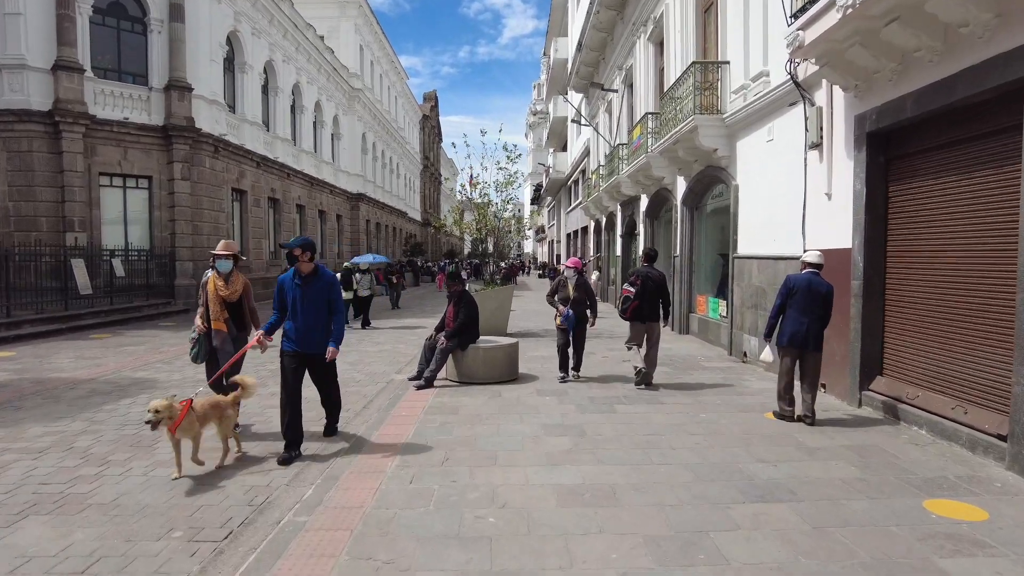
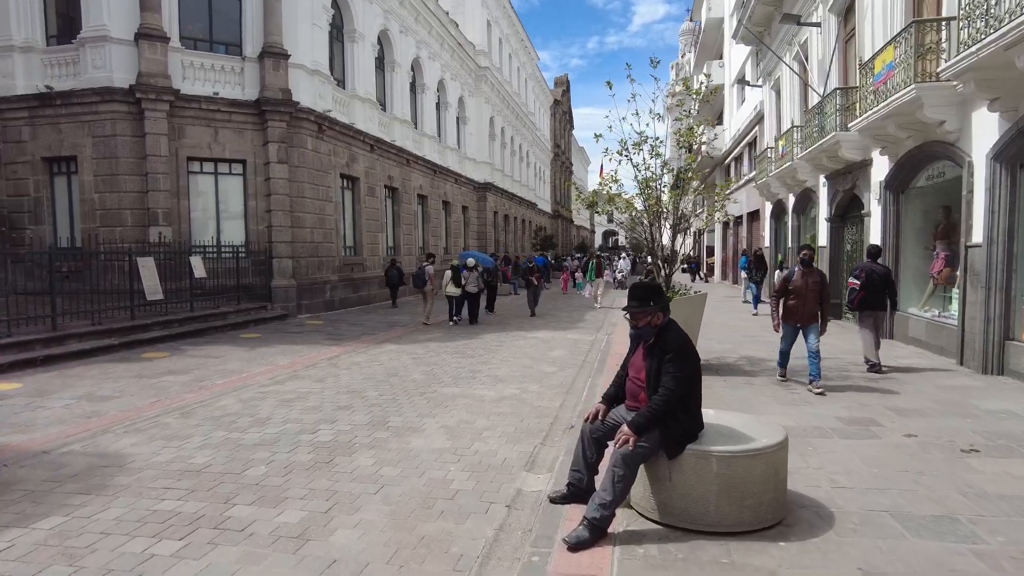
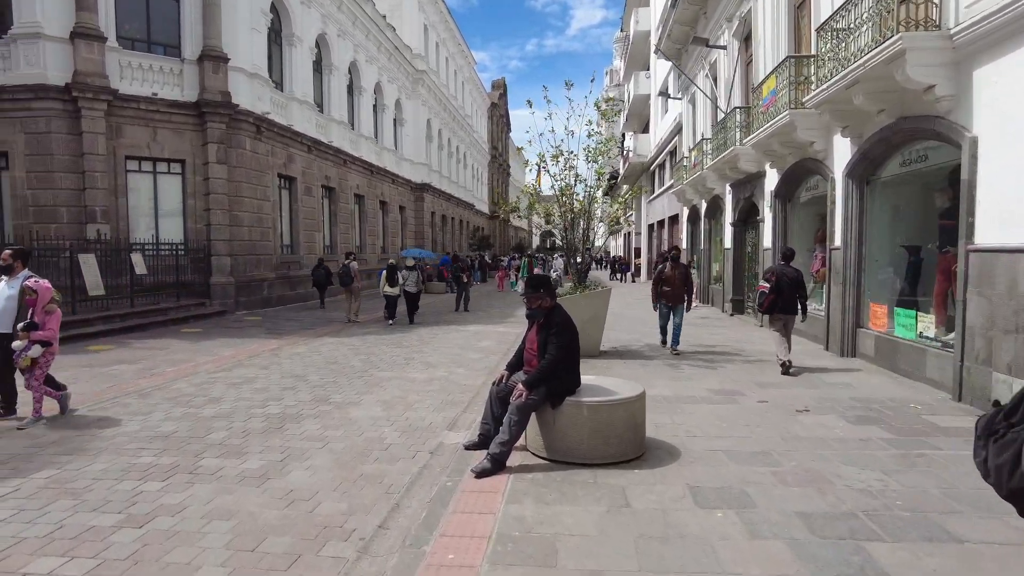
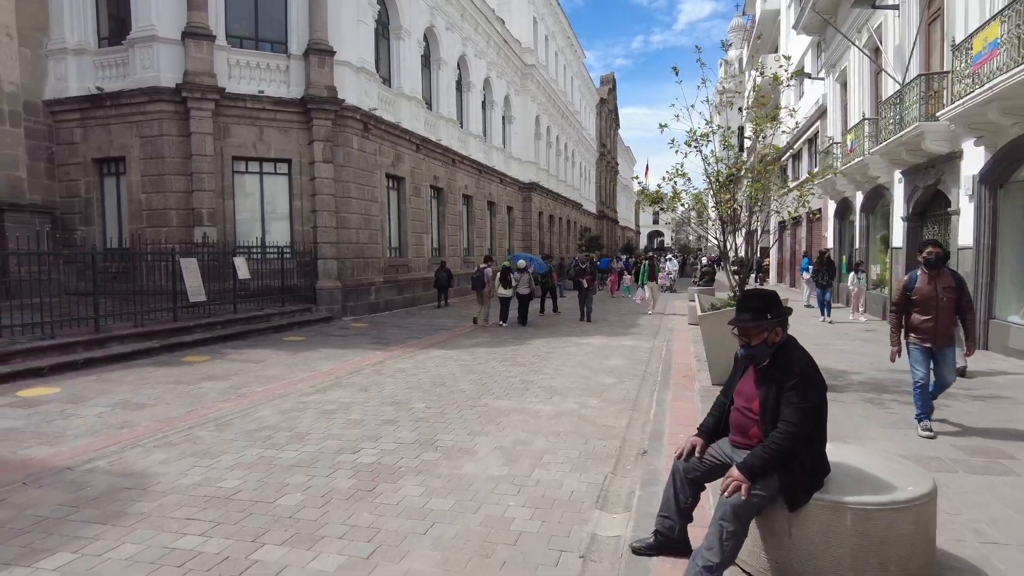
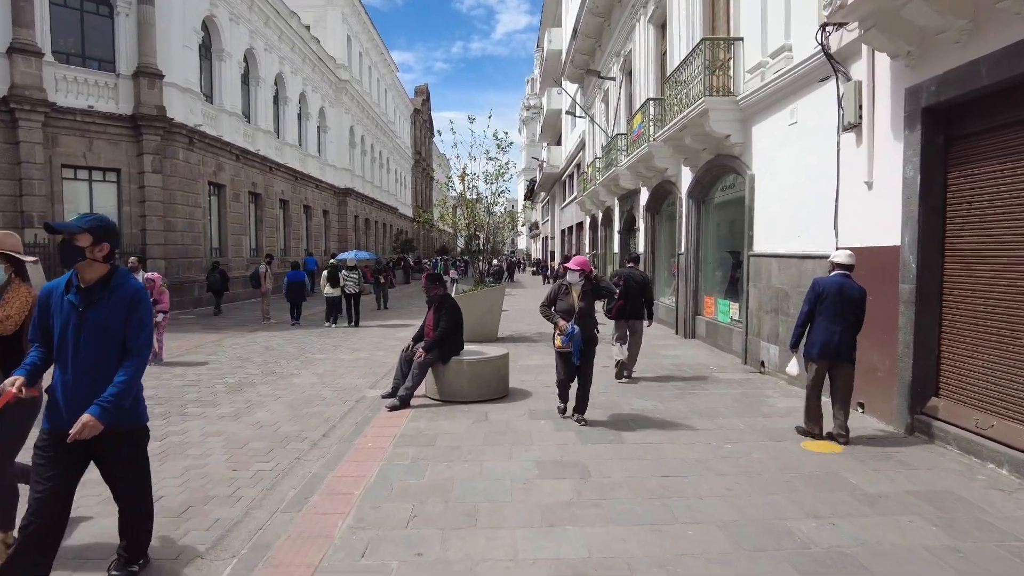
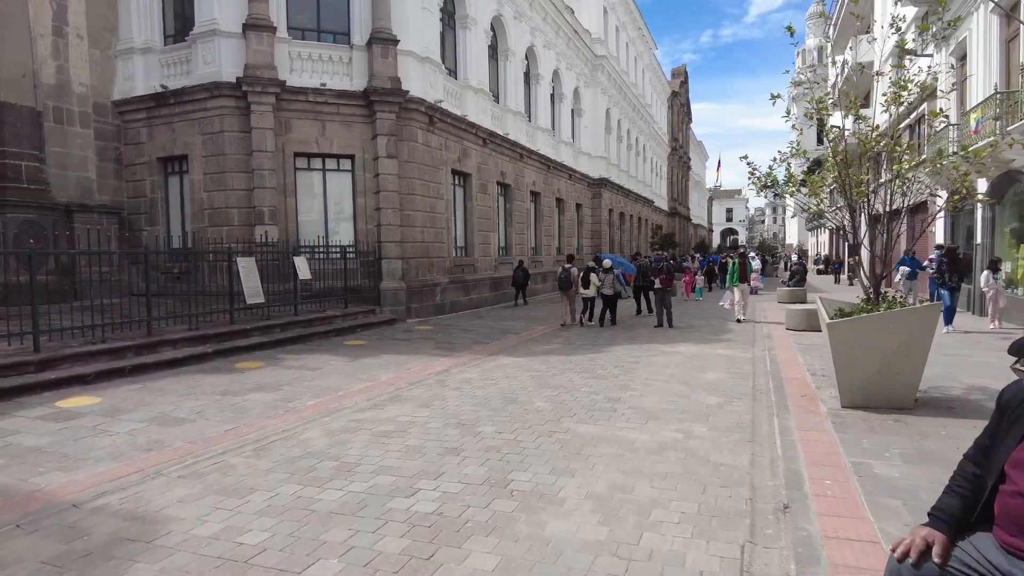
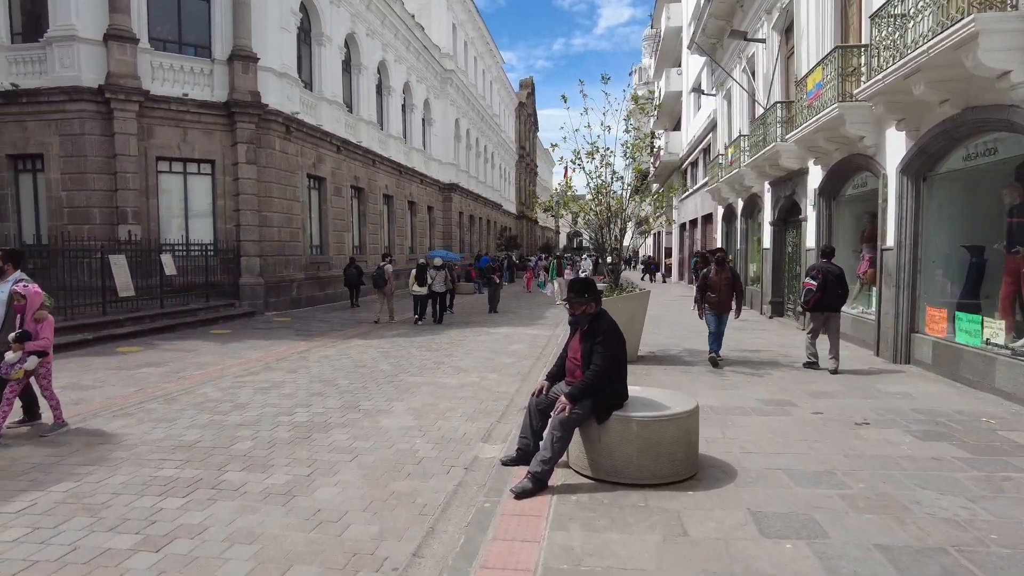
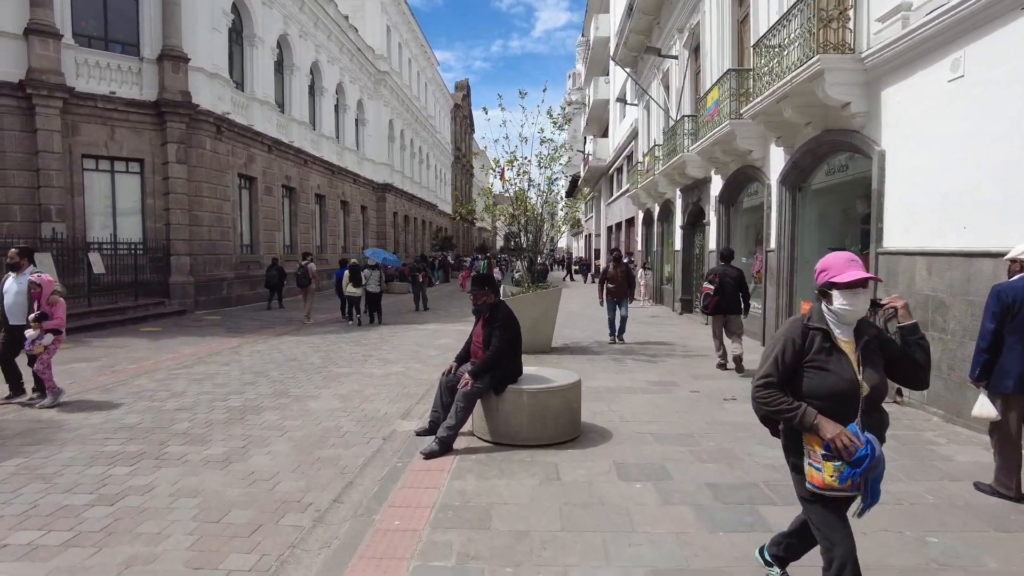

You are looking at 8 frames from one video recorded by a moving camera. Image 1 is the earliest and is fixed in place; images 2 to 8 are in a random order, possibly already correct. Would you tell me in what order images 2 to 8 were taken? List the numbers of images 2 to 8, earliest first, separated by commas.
5, 8, 3, 7, 2, 4, 6
